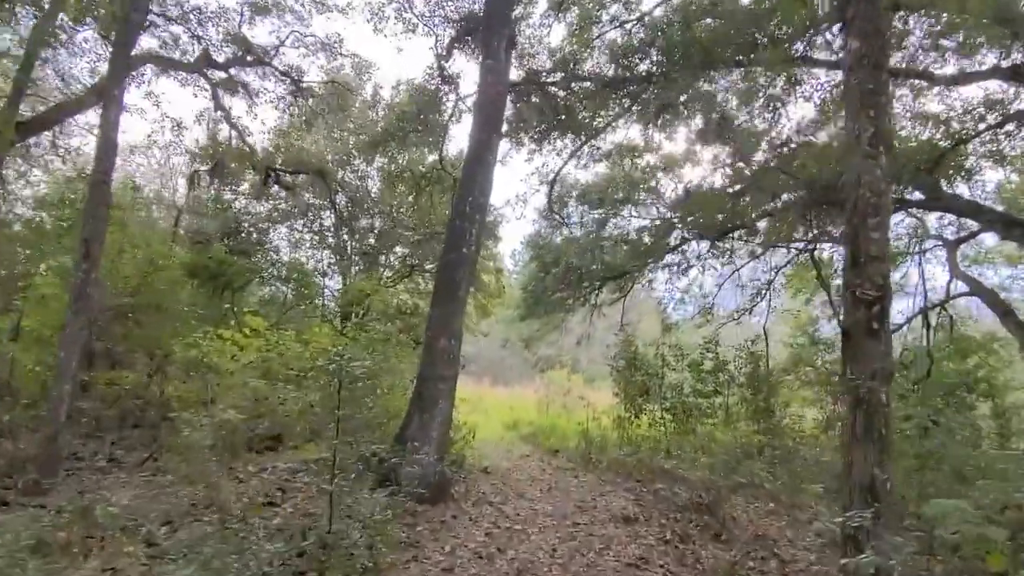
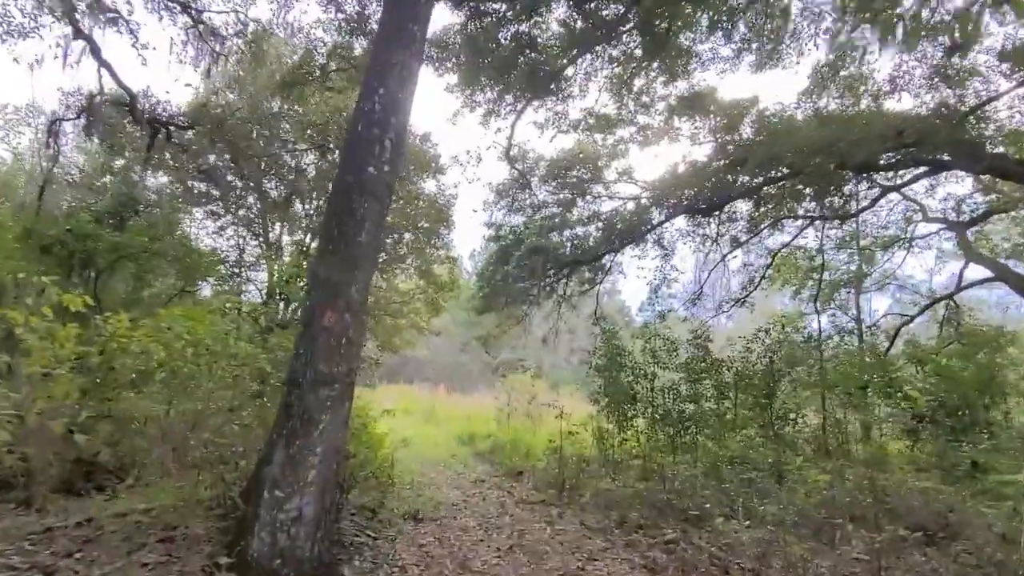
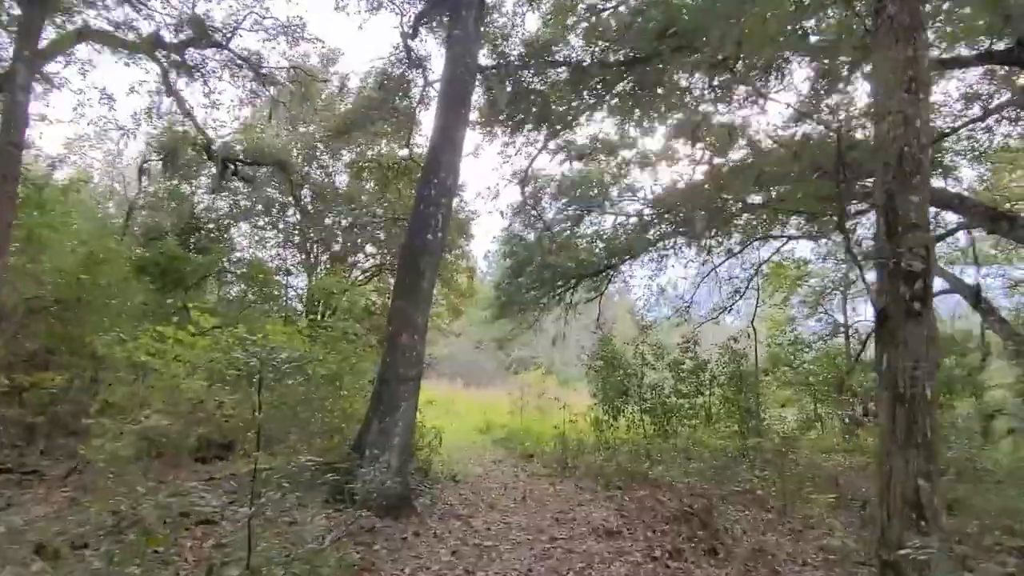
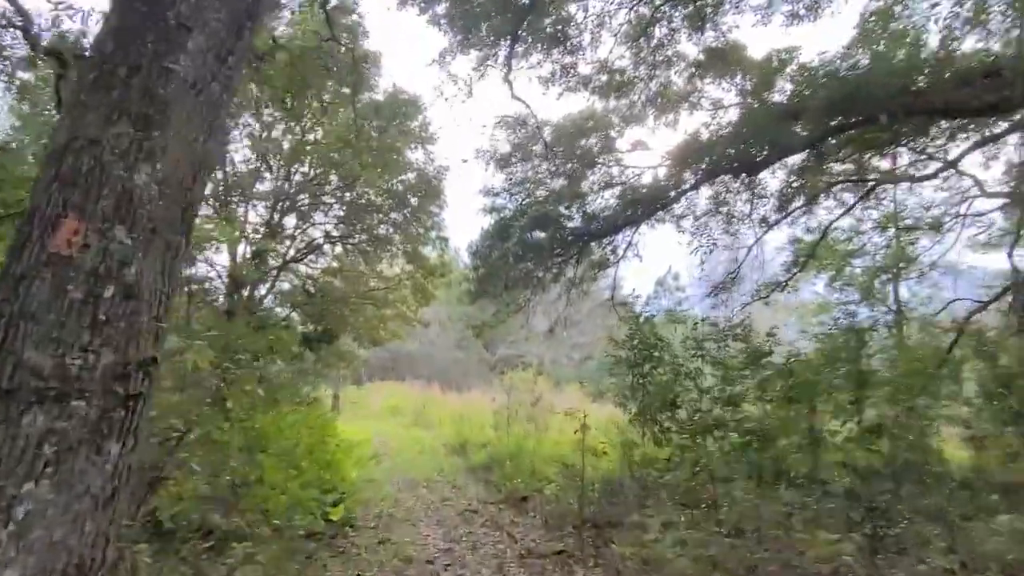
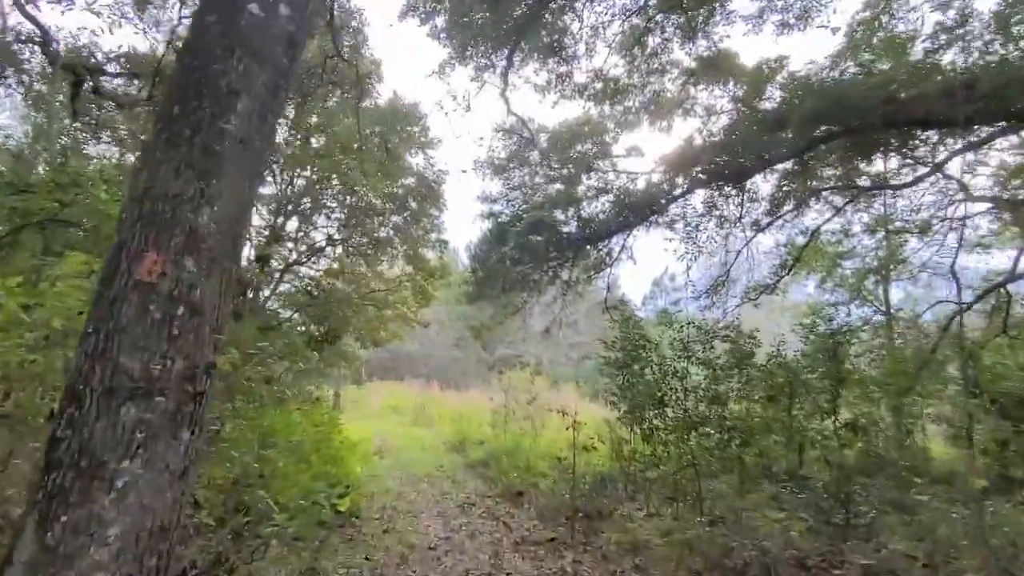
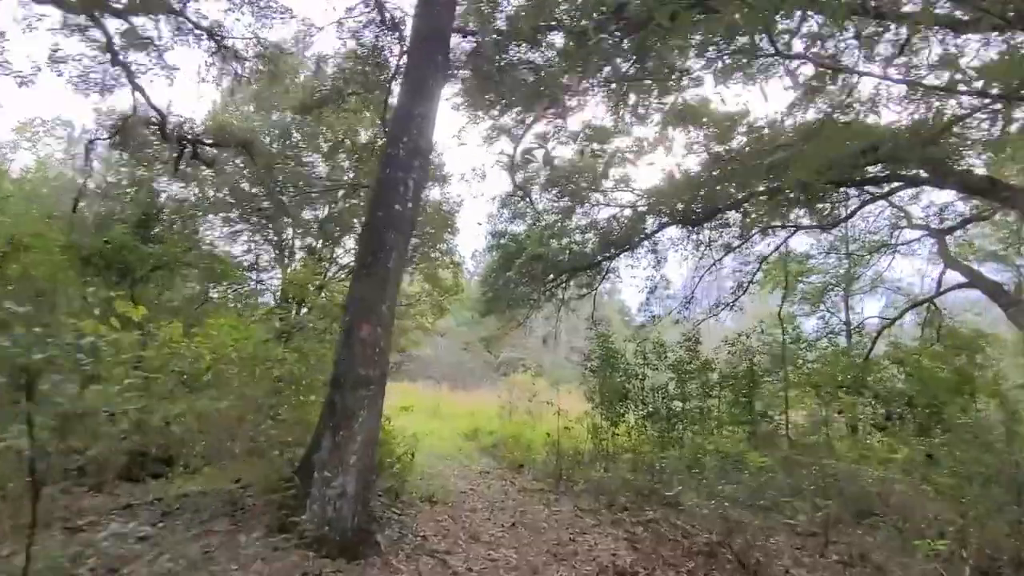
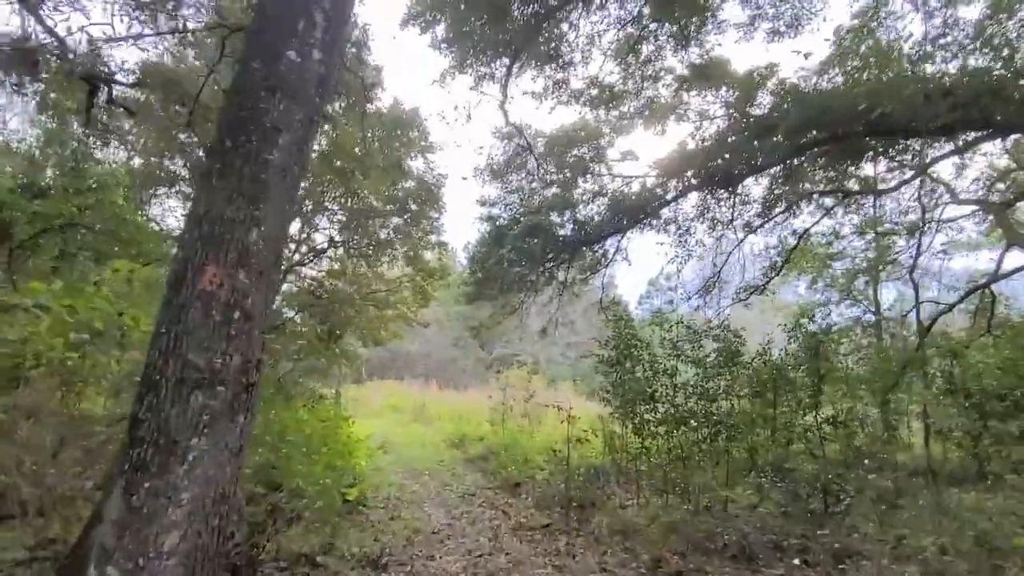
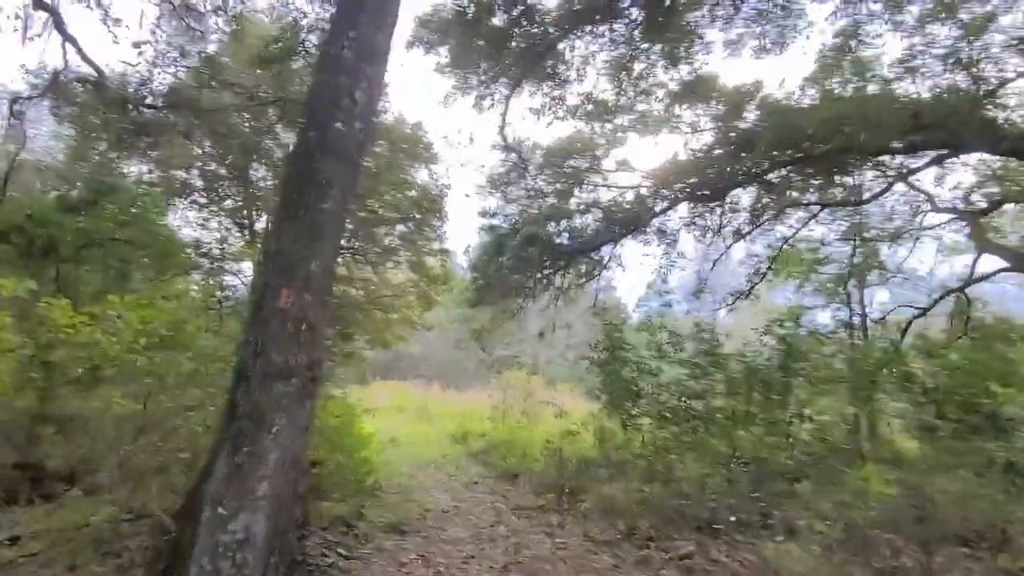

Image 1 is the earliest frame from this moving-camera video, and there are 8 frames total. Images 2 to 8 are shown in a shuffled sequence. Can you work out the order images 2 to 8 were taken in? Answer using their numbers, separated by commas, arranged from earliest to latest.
3, 6, 2, 8, 7, 5, 4
